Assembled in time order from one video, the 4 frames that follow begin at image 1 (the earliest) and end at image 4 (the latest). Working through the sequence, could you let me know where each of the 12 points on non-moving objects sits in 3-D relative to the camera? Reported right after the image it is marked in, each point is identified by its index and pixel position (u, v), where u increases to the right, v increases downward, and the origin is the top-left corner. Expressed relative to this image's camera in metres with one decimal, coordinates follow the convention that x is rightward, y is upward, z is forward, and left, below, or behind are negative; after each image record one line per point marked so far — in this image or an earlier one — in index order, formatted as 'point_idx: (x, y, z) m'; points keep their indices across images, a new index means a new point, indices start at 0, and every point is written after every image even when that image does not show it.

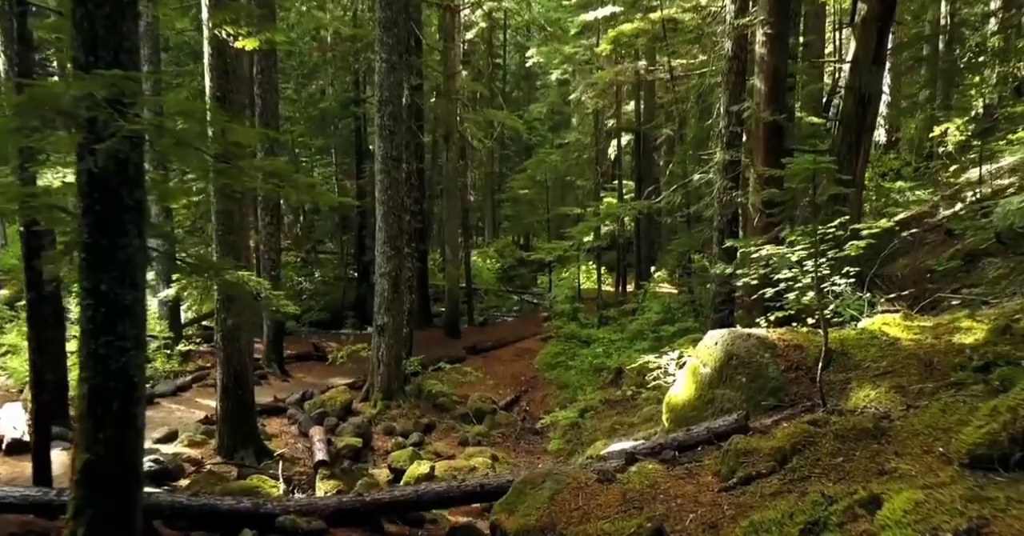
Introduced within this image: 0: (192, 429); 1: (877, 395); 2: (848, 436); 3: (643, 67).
0: (-4.7, -2.4, +9.6) m
1: (+2.7, -0.9, +4.8) m
2: (+2.2, -1.1, +4.2) m
3: (+3.2, +4.8, +15.7) m
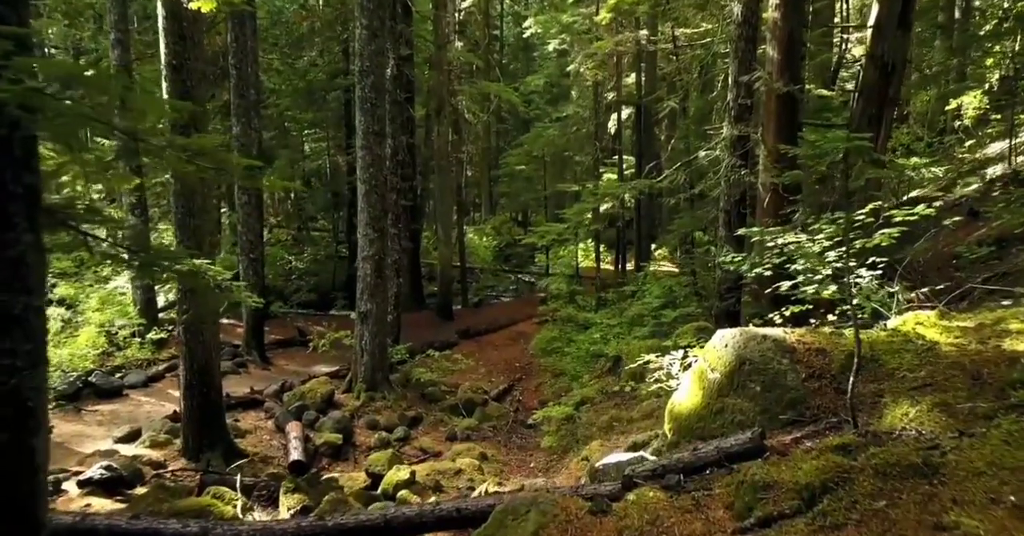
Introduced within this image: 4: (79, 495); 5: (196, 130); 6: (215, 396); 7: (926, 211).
0: (-4.9, -2.2, +9.0) m
1: (+2.5, -0.9, +4.1) m
2: (+2.0, -1.1, +3.5) m
3: (+3.0, +5.2, +14.8) m
4: (-4.5, -2.4, +6.8) m
5: (-3.9, +1.7, +7.9) m
6: (-3.8, -1.6, +8.3) m
7: (+3.2, +0.4, +5.0) m
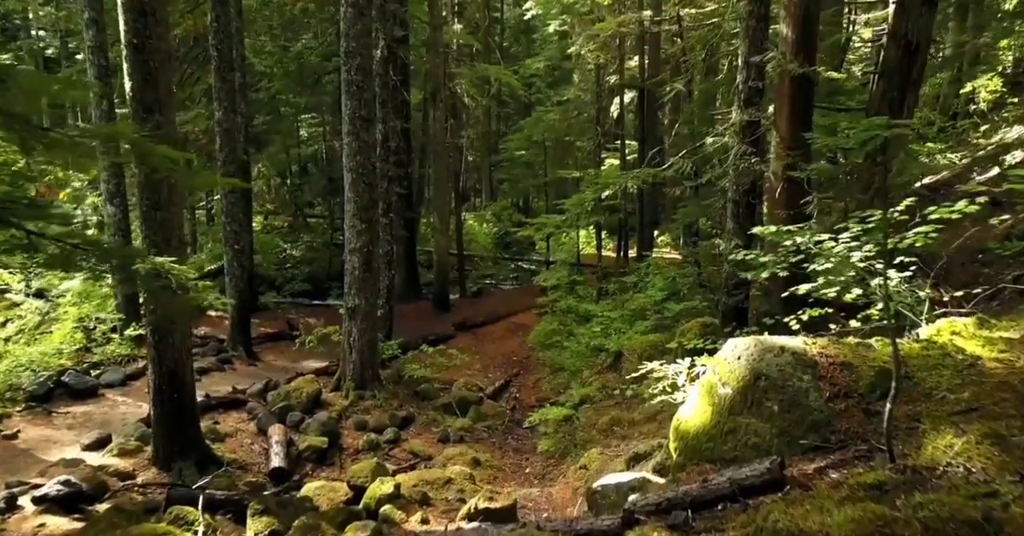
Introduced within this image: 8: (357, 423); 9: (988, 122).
0: (-5.0, -2.1, +8.5) m
1: (+2.4, -1.0, +3.5) m
2: (+1.9, -1.2, +2.9) m
3: (+2.9, +5.4, +14.1) m
4: (-4.6, -2.4, +6.3) m
5: (-3.9, +1.7, +7.3) m
6: (-3.8, -1.6, +7.7) m
7: (+3.1, +0.4, +4.4) m
8: (-2.4, -2.3, +9.9) m
9: (+9.7, +2.9, +13.2) m
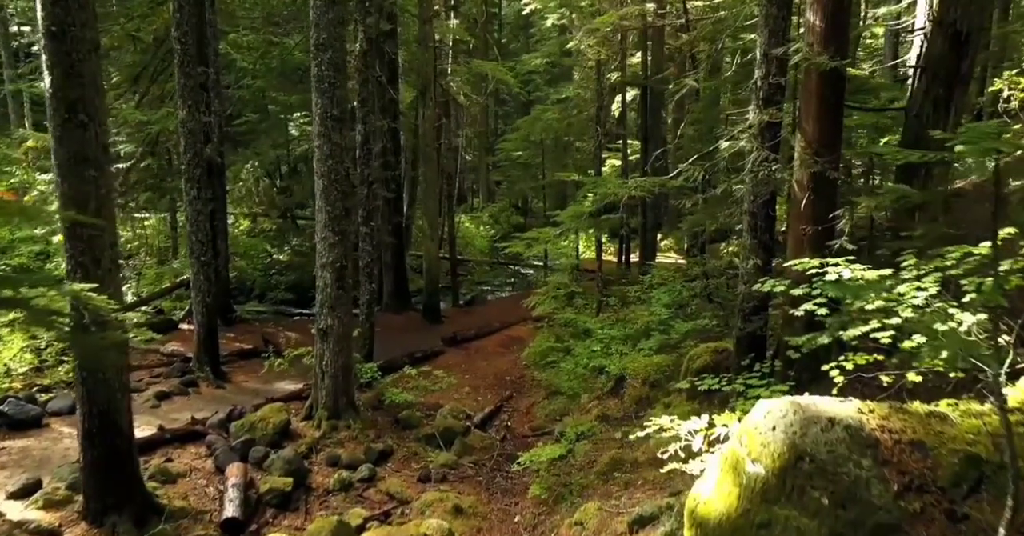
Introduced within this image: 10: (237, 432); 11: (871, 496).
0: (-5.1, -2.4, +7.4) m
1: (+2.3, -1.2, +2.5) m
2: (+1.8, -1.4, +1.9) m
3: (+2.8, +5.2, +13.0) m
4: (-4.8, -2.6, +5.3) m
5: (-4.1, +1.5, +6.3) m
6: (-4.0, -1.8, +6.7) m
7: (+2.9, +0.1, +3.4) m
8: (-2.5, -2.6, +8.9) m
9: (+9.5, +2.7, +12.1) m
10: (-3.9, -2.3, +9.3) m
11: (+1.8, -1.2, +3.3) m
